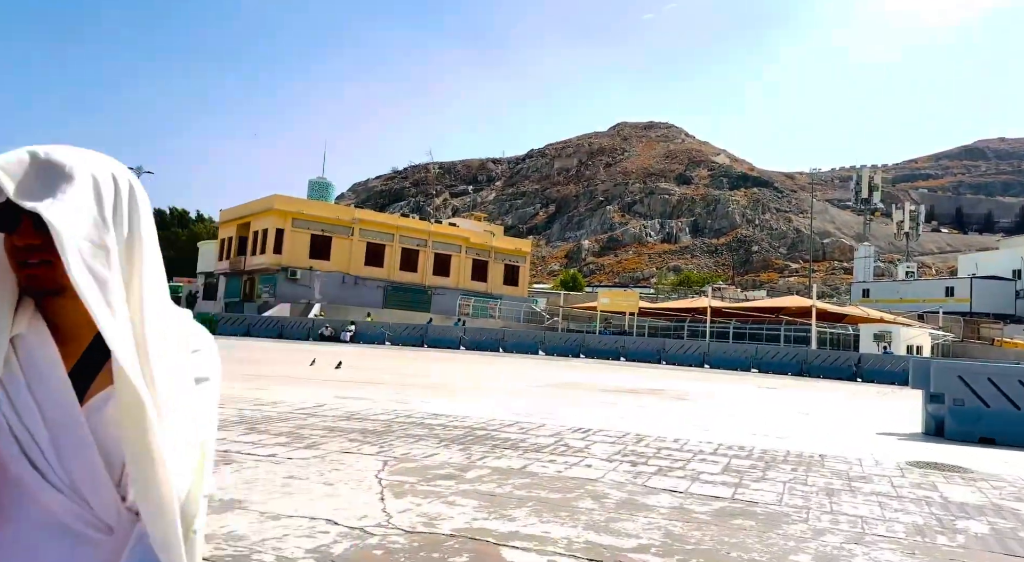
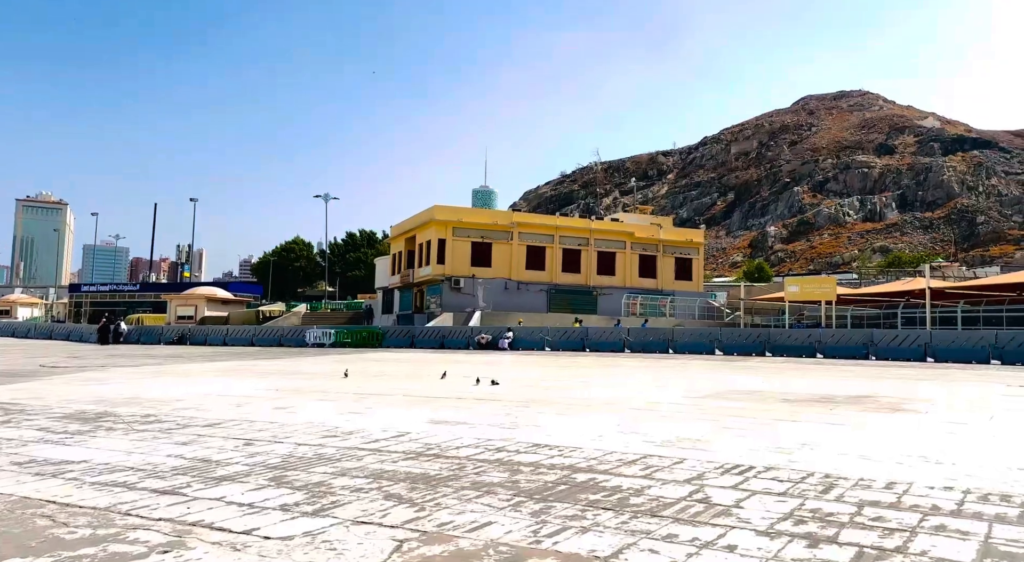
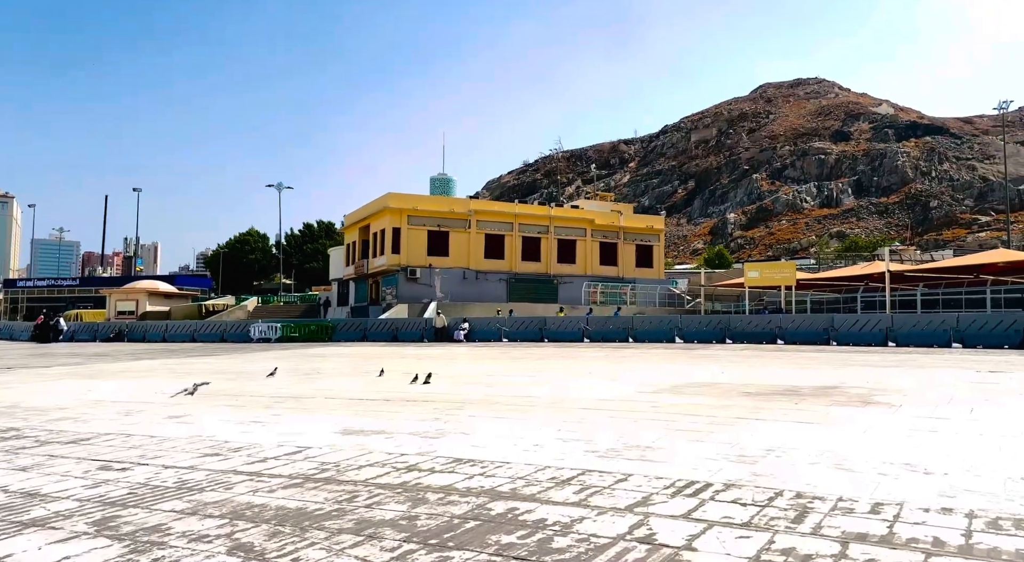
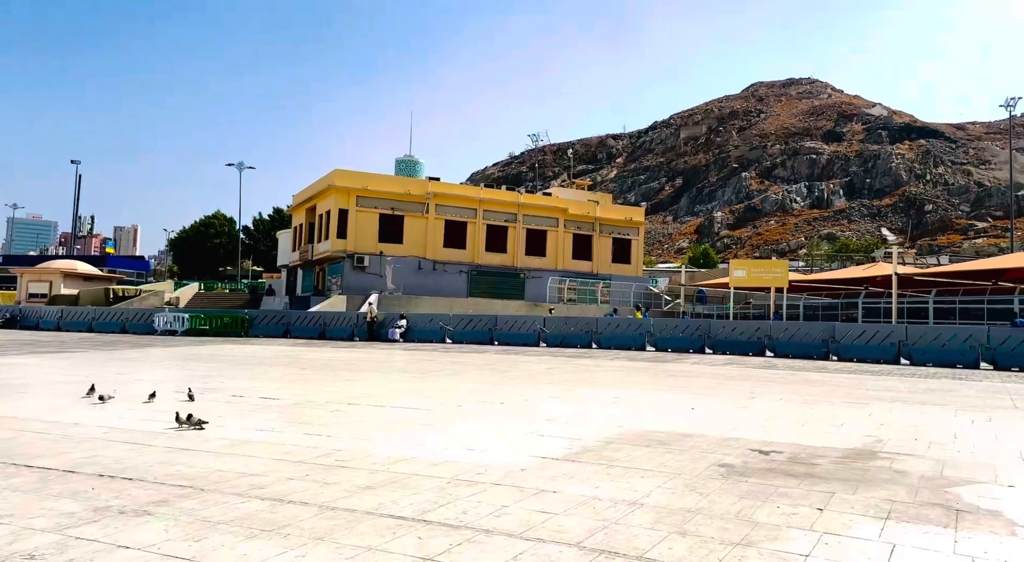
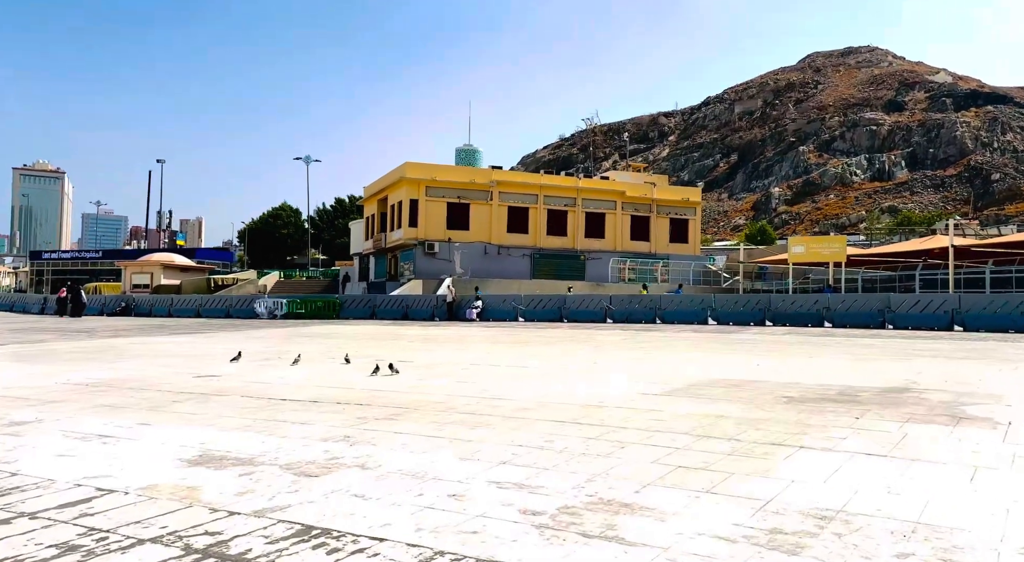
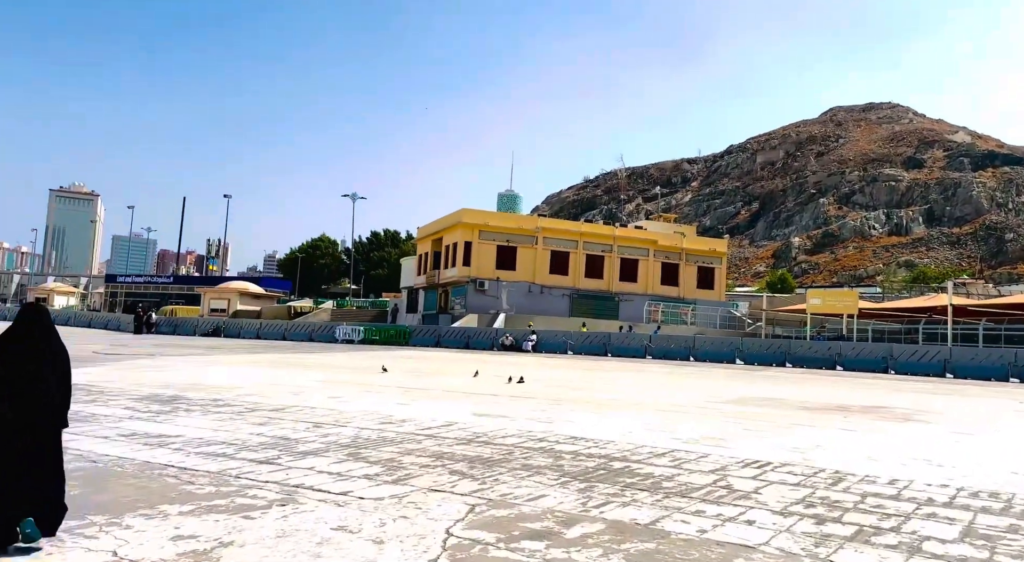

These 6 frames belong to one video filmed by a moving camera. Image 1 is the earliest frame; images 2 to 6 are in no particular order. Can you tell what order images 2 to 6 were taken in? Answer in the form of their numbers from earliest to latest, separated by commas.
6, 2, 3, 5, 4
